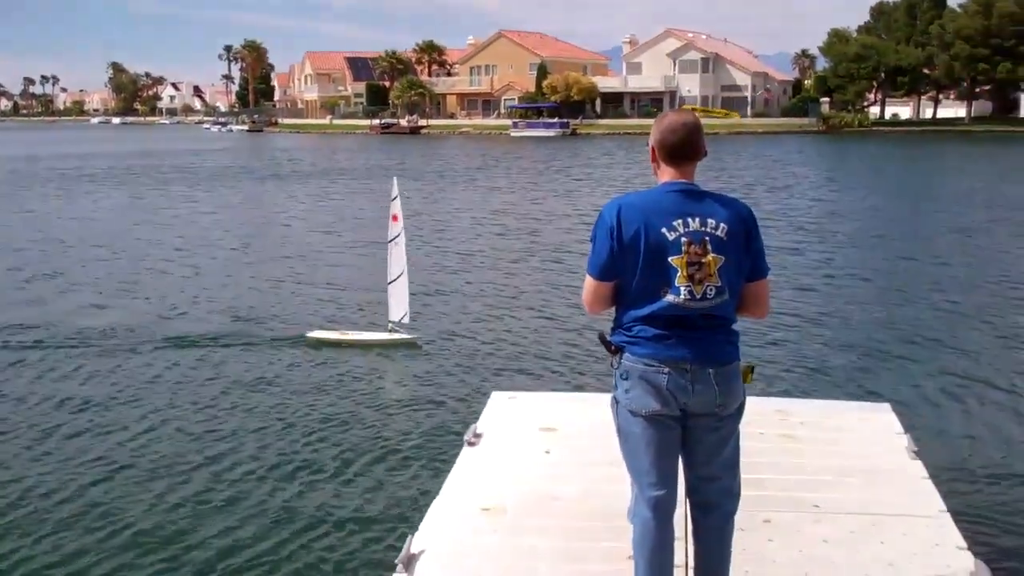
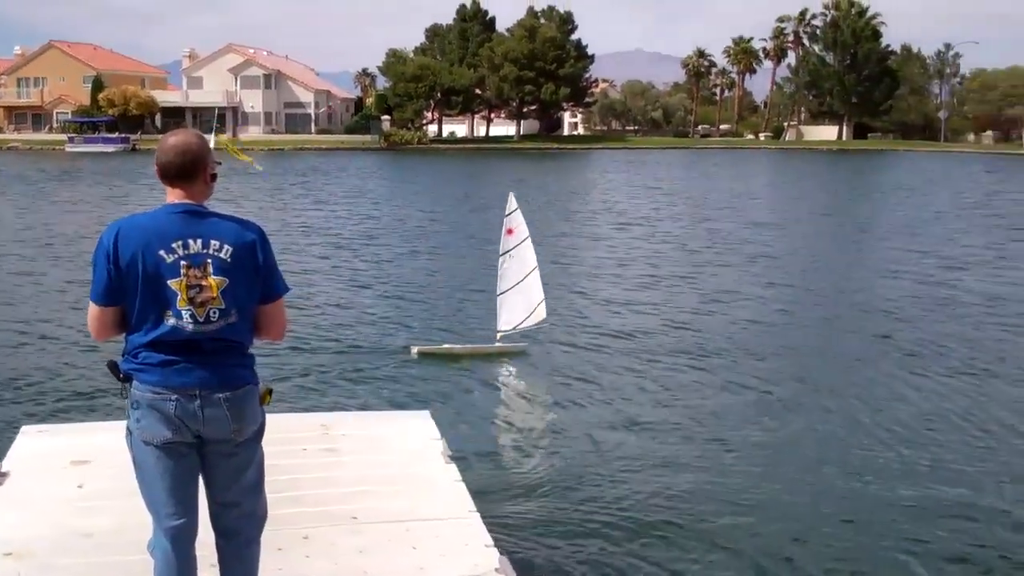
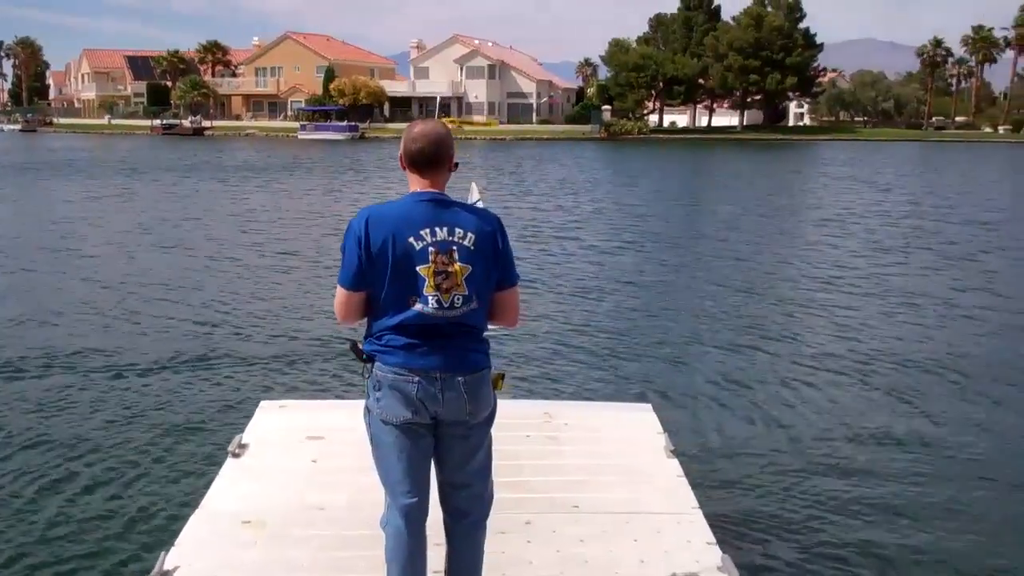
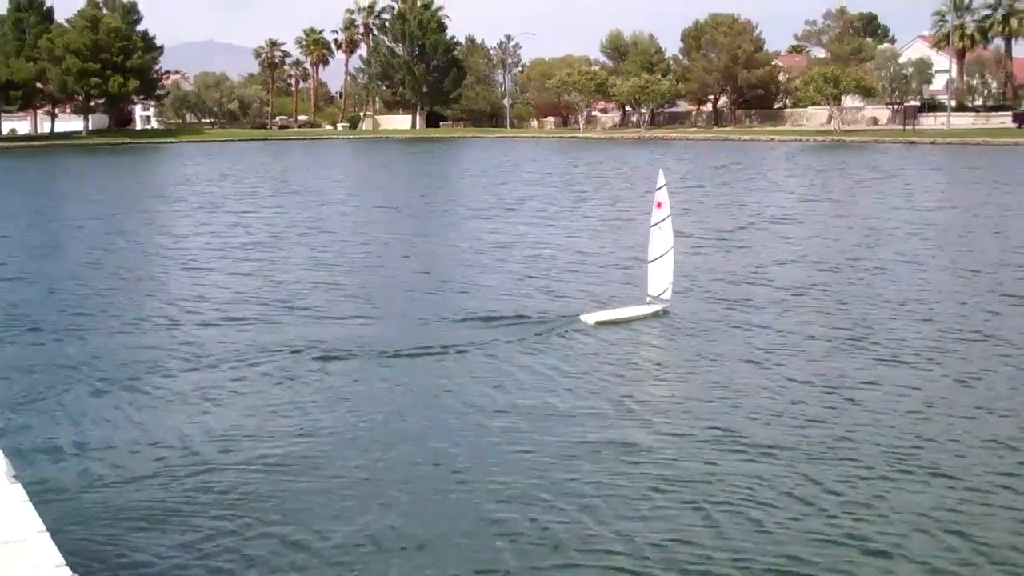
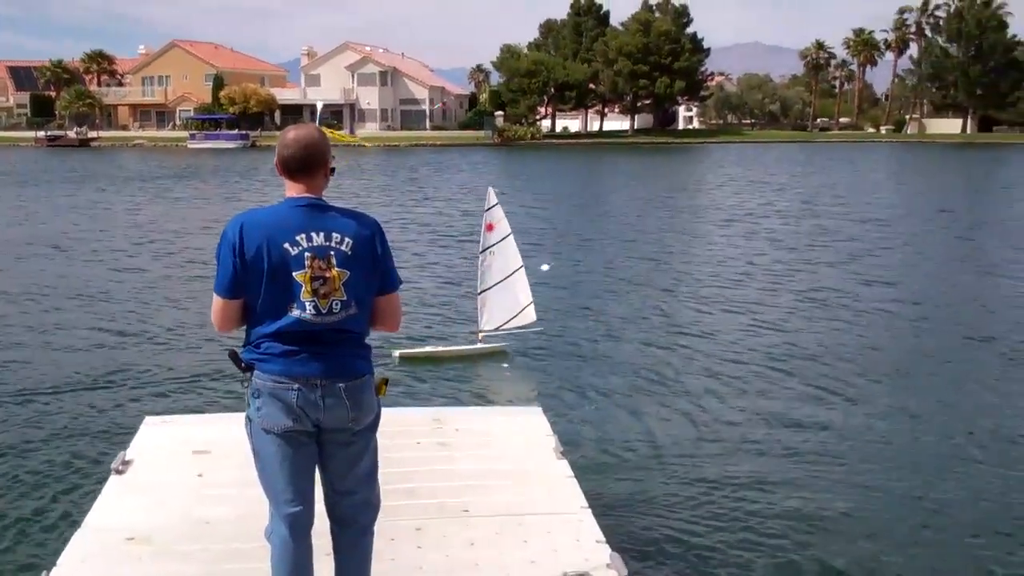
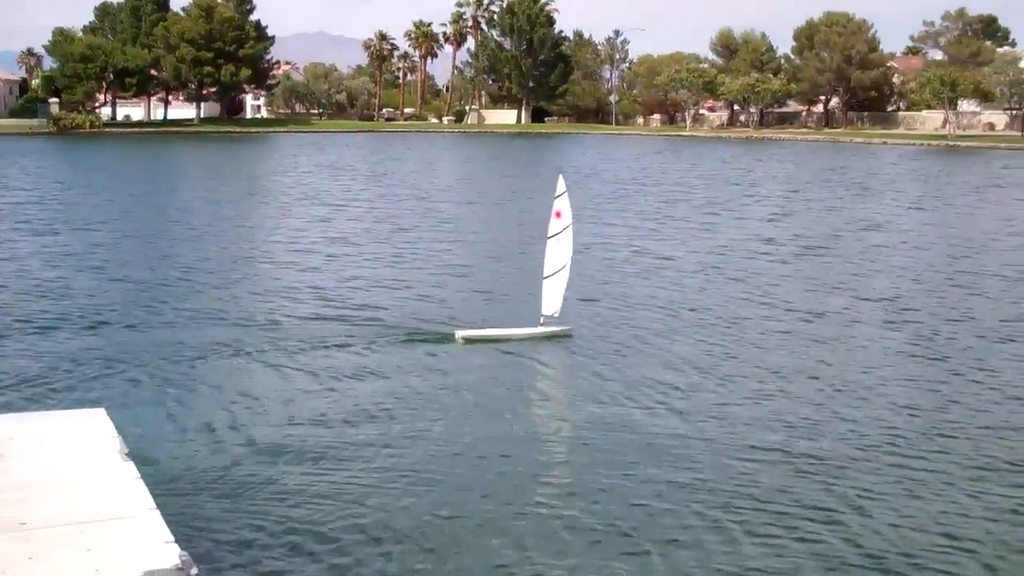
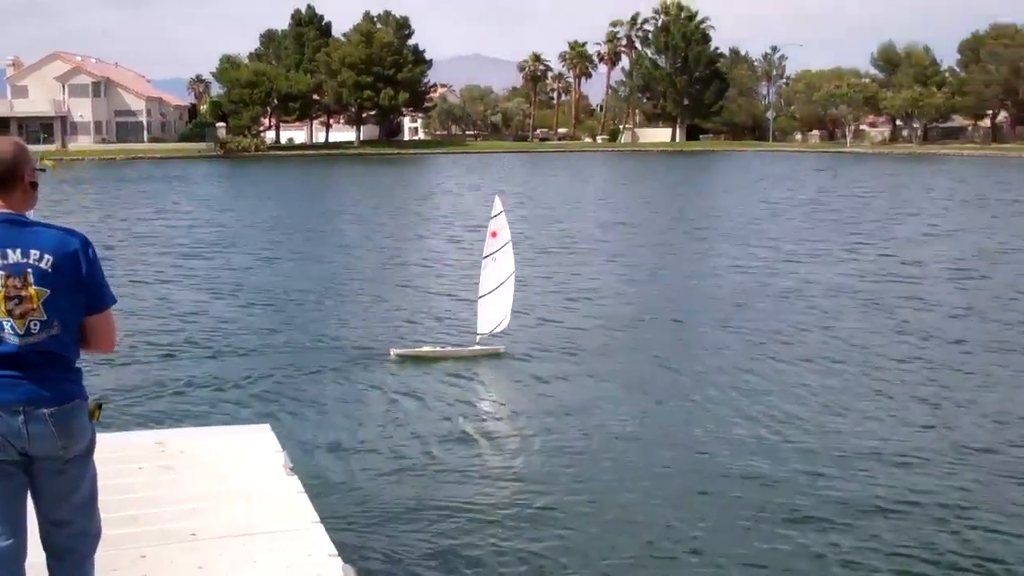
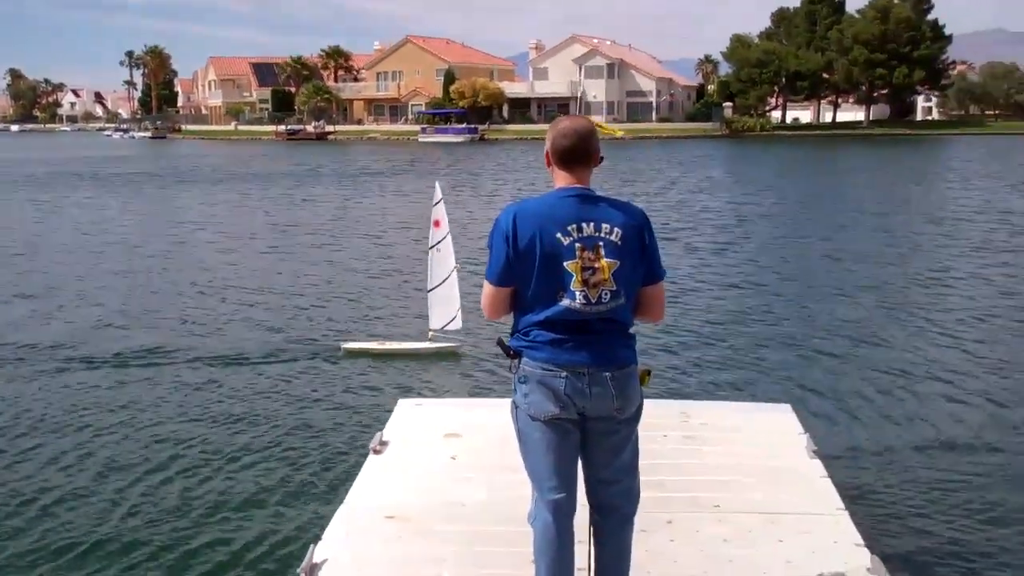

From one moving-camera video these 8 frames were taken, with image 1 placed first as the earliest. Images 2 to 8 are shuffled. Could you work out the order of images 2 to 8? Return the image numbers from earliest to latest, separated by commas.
8, 3, 5, 2, 7, 6, 4
